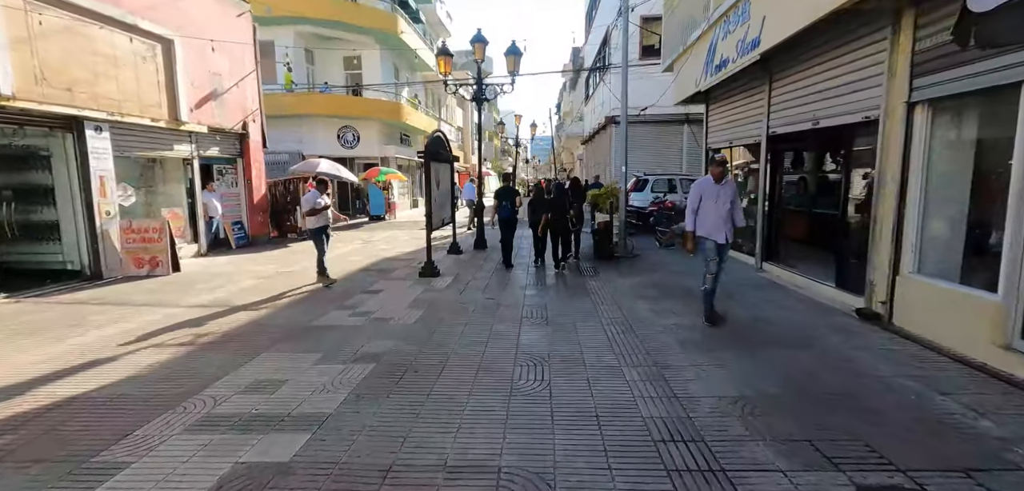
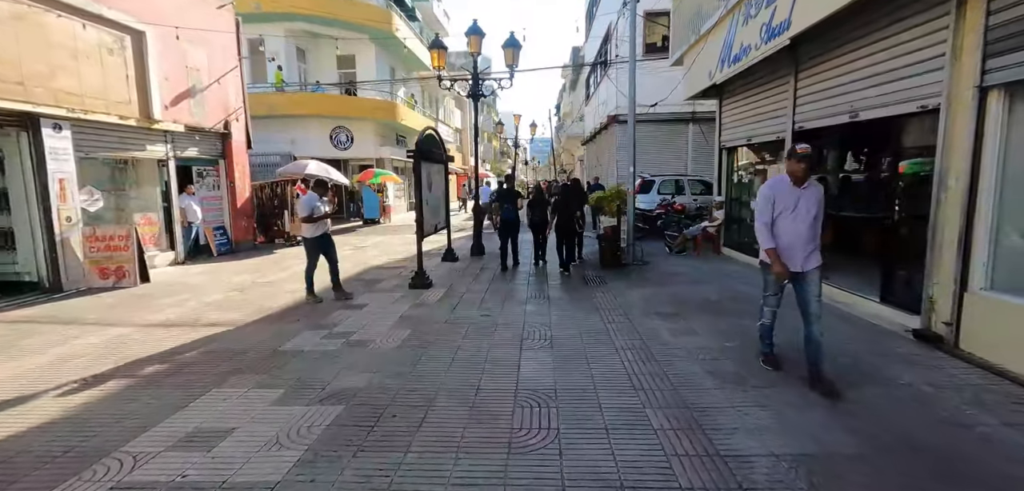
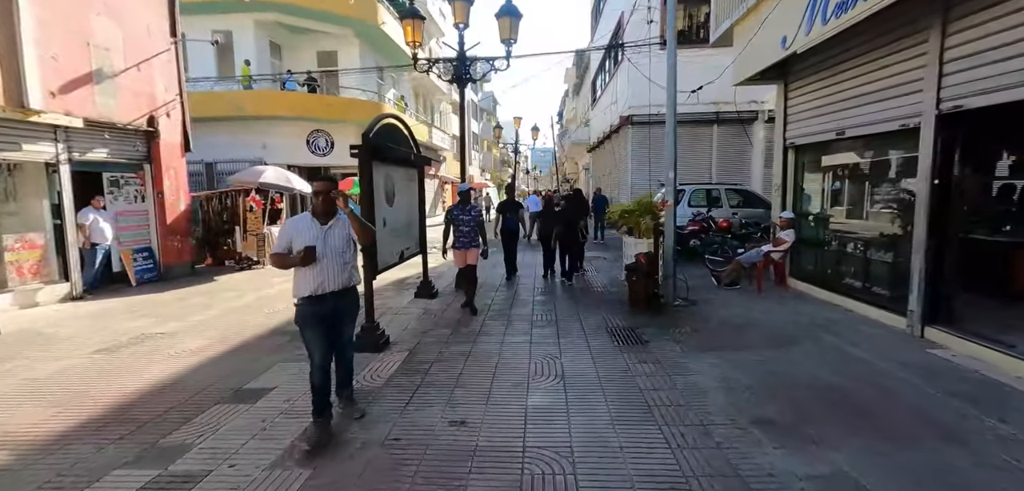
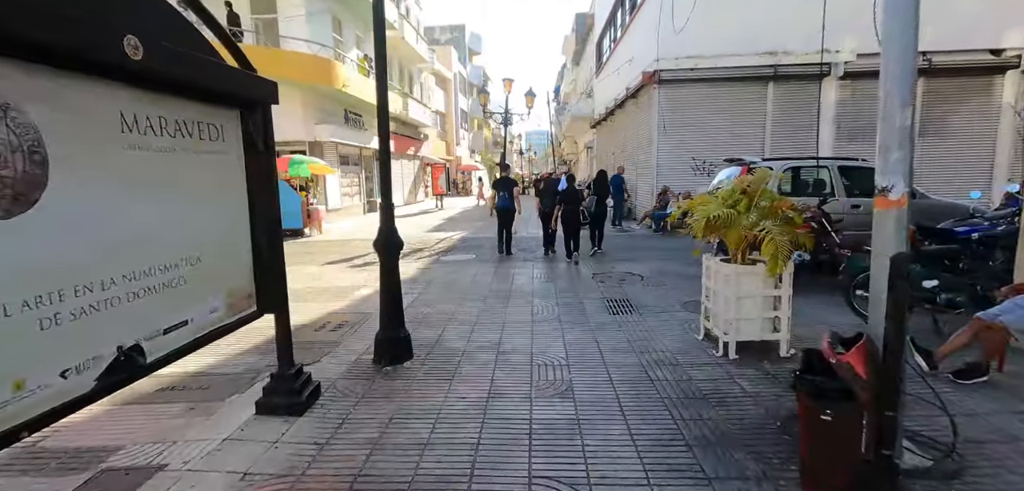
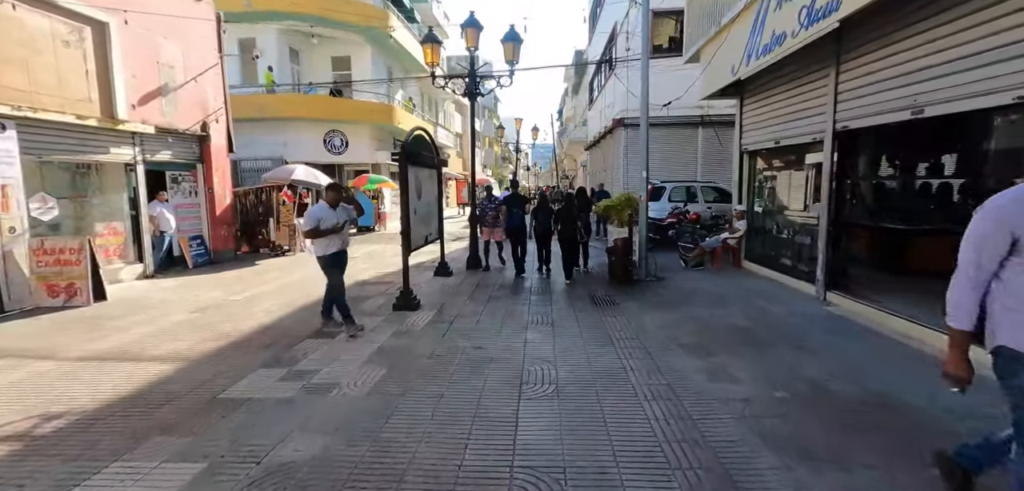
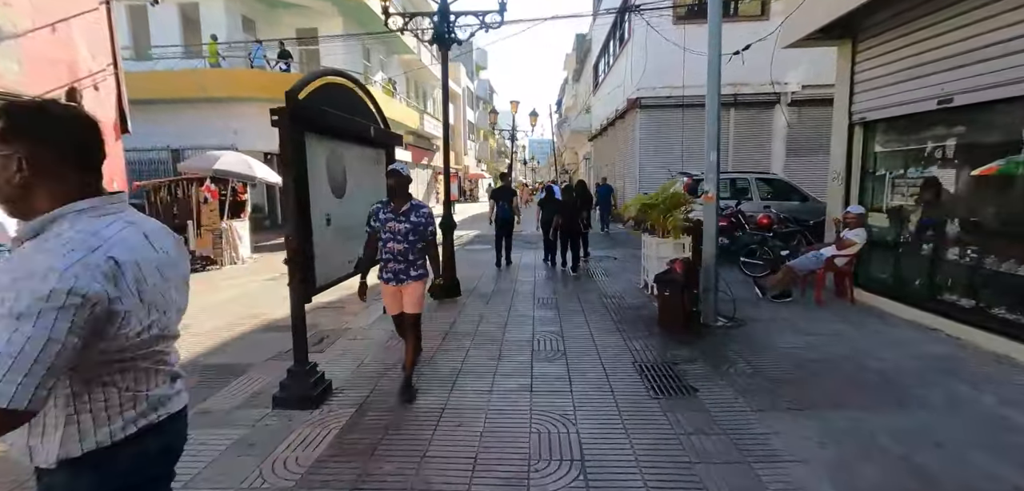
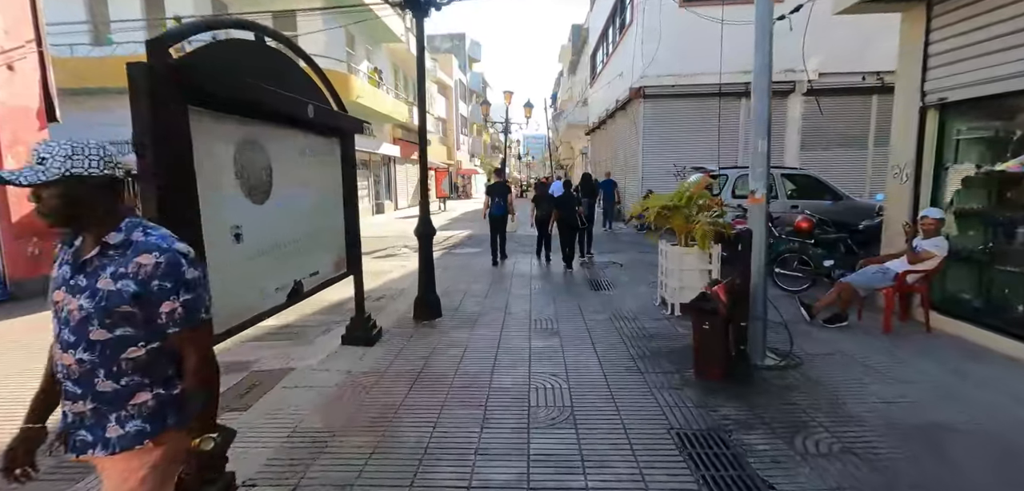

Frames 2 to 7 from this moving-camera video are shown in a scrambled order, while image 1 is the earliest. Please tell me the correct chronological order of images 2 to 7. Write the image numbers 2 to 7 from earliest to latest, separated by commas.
2, 5, 3, 6, 7, 4
